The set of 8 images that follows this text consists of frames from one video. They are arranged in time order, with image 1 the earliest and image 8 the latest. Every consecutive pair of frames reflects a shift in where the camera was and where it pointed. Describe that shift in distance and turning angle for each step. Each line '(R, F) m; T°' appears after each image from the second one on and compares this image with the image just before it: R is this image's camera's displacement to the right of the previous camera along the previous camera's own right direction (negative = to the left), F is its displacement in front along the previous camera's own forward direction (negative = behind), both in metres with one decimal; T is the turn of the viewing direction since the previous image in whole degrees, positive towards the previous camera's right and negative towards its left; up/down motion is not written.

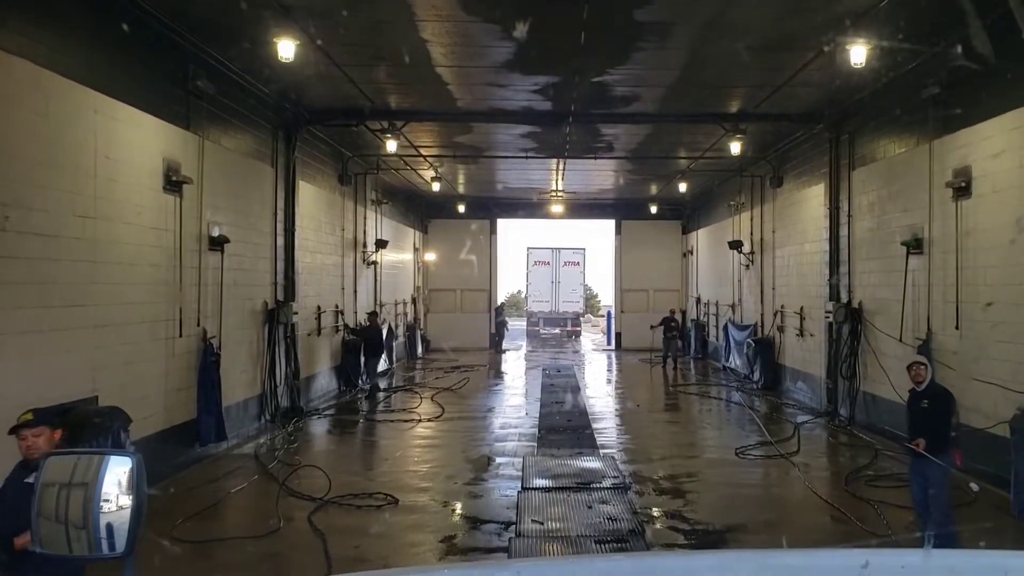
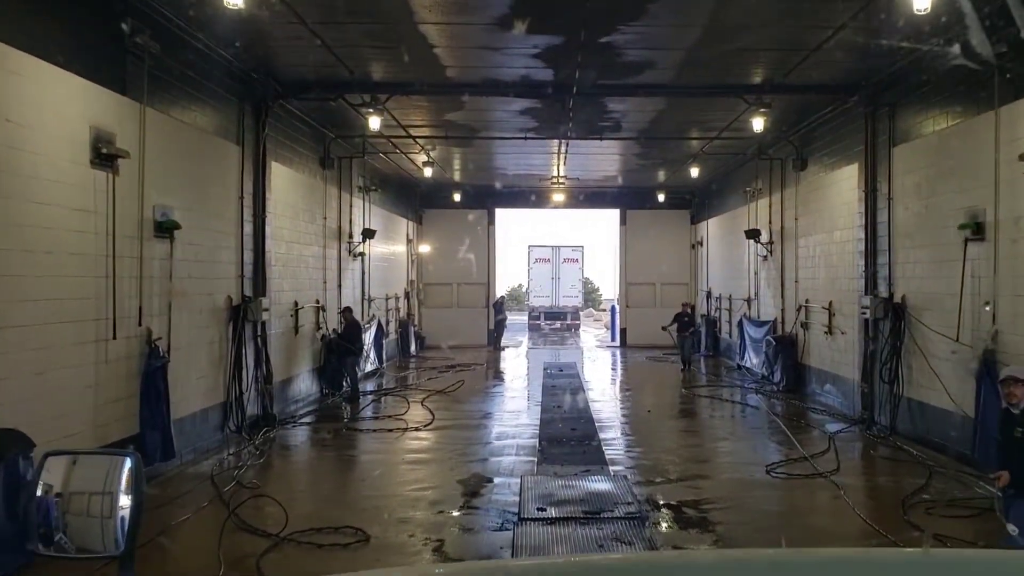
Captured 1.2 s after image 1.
(0.0, +1.1) m; 0°
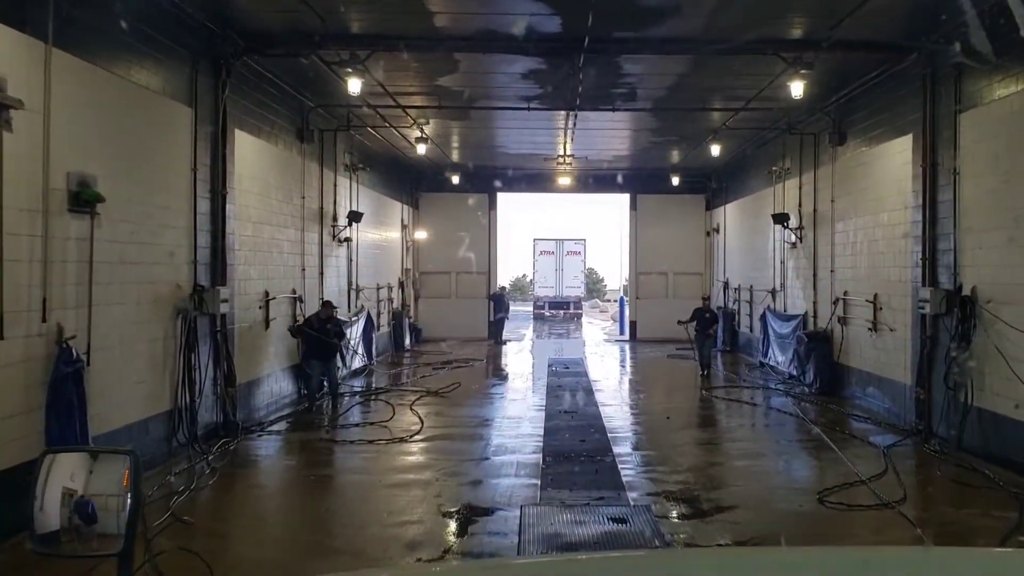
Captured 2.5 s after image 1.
(0.0, +1.2) m; 0°
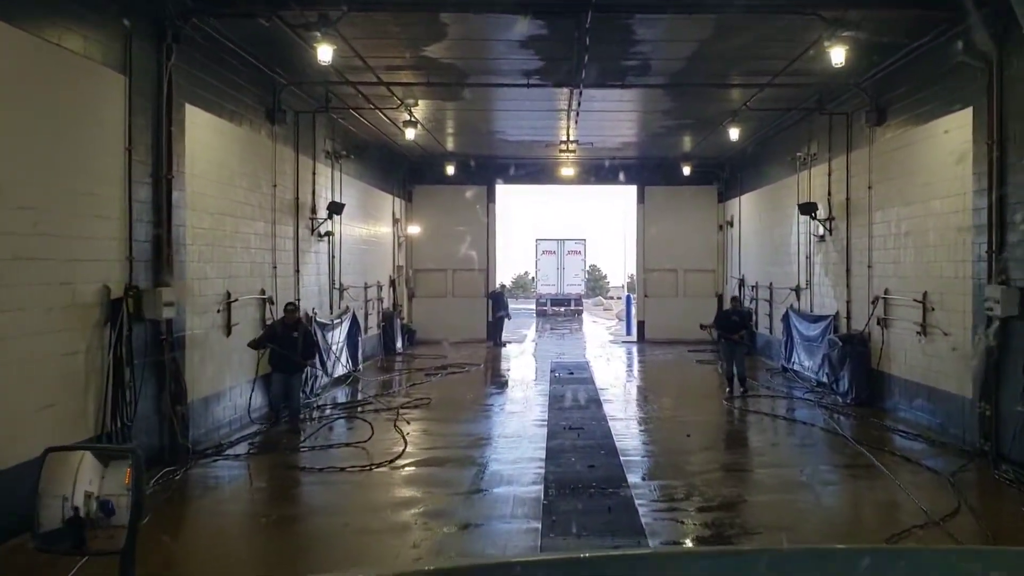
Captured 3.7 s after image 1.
(0.0, +1.1) m; 0°
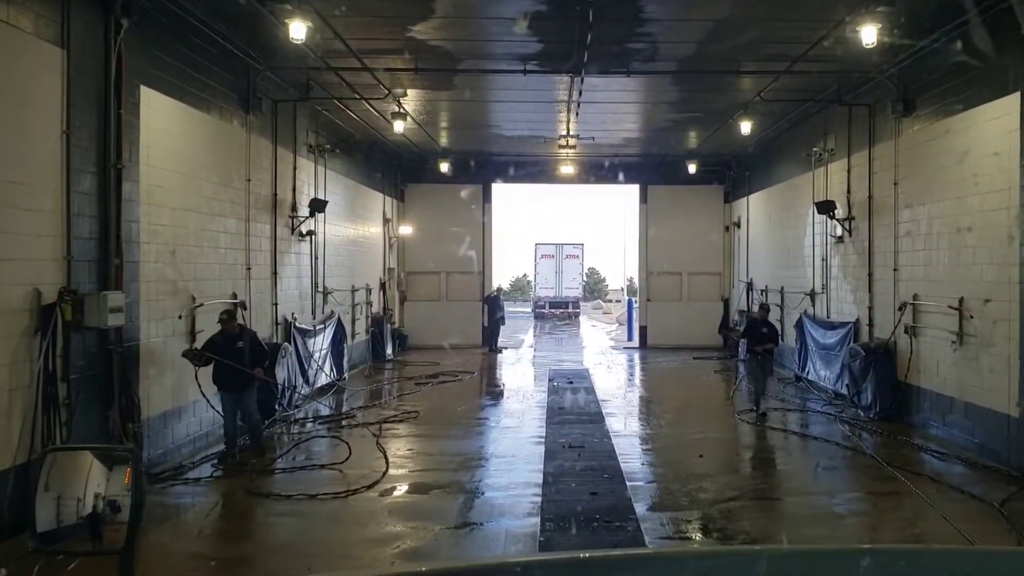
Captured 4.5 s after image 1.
(0.0, +0.7) m; 0°
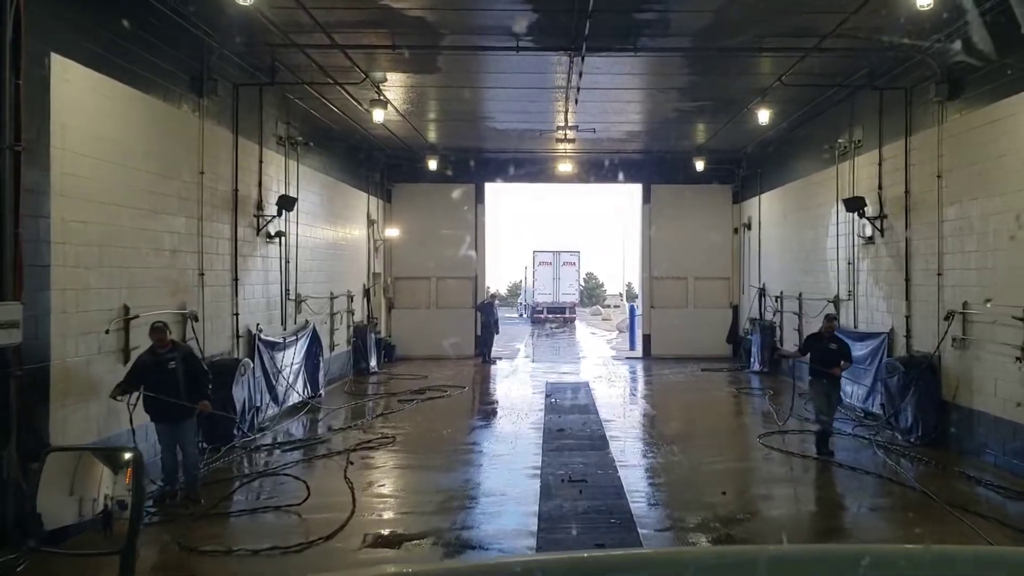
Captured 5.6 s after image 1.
(0.0, +1.0) m; 0°
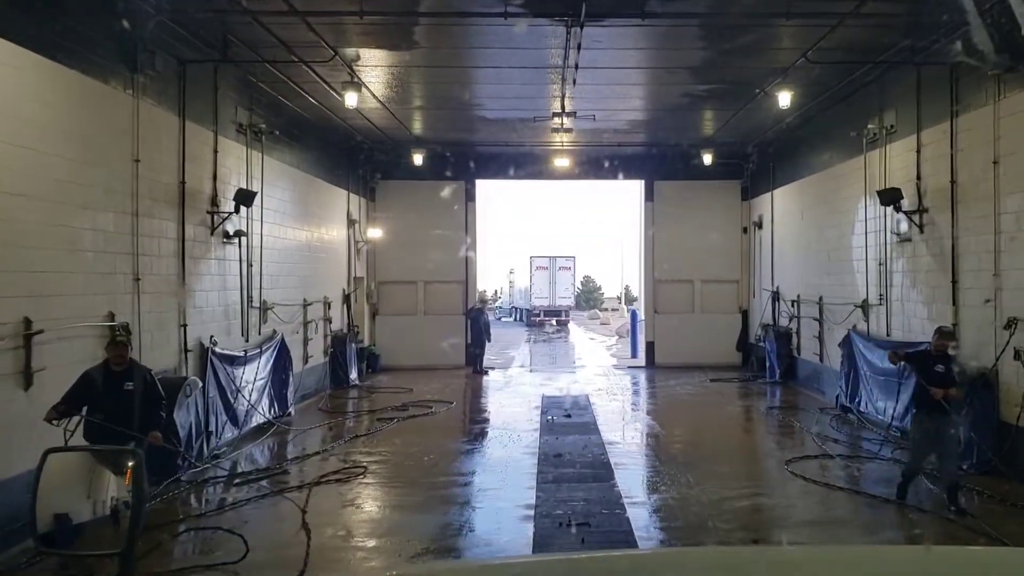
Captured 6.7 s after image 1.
(+0.1, +1.0) m; 0°
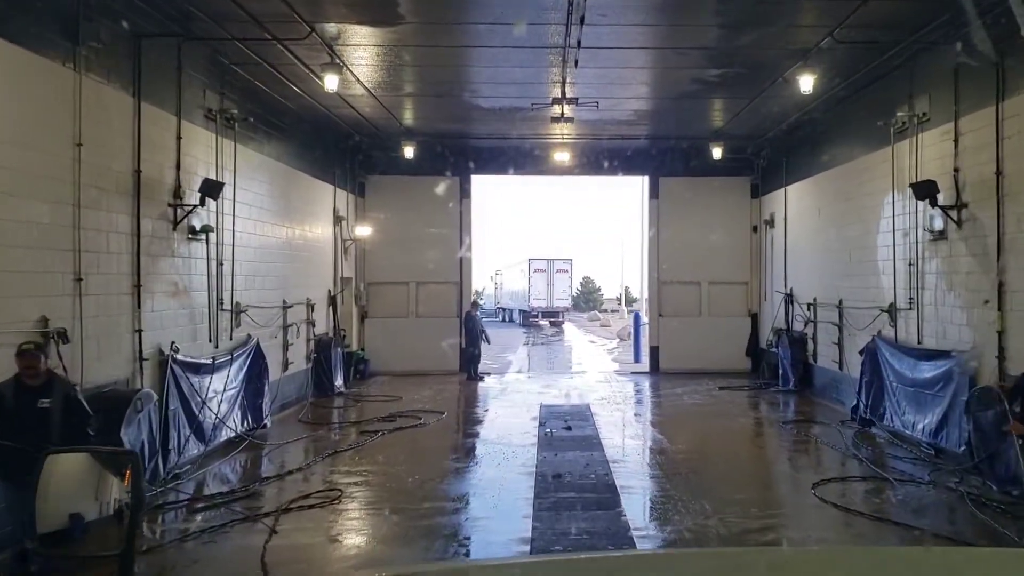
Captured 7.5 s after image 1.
(0.0, +0.7) m; 0°
